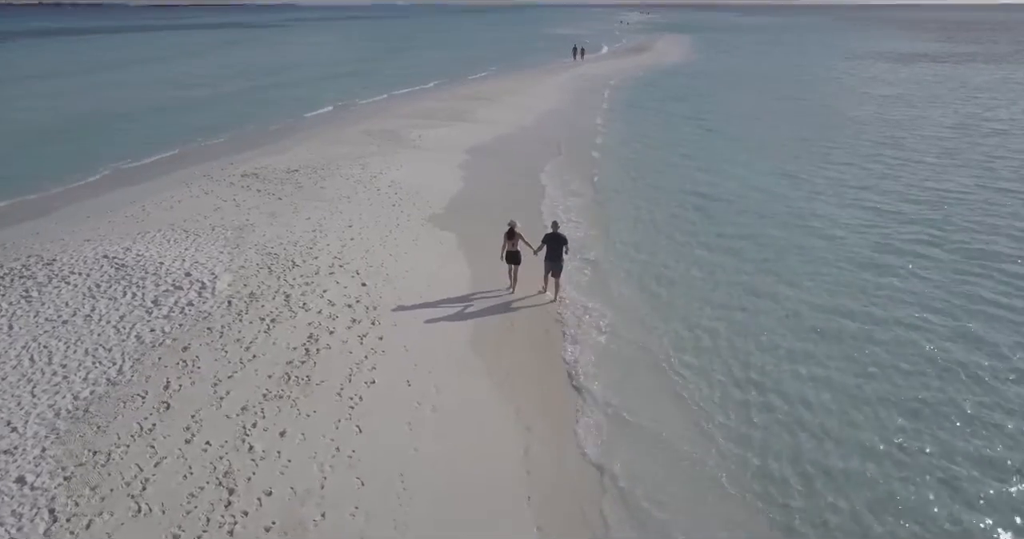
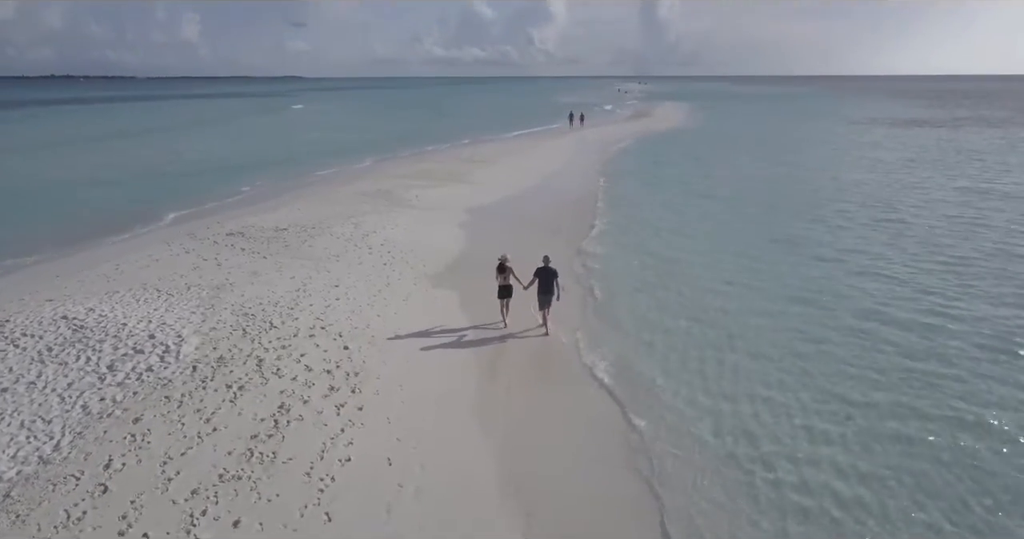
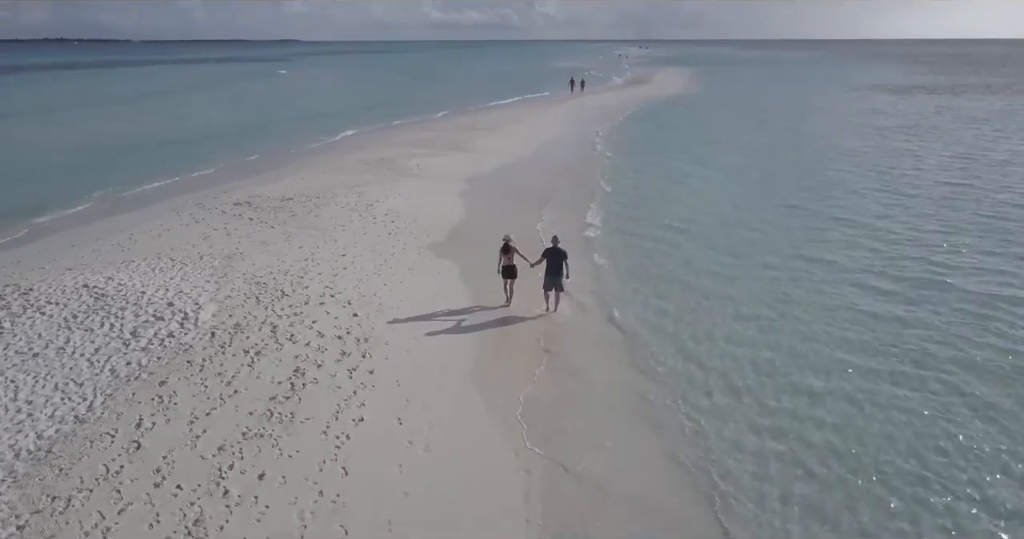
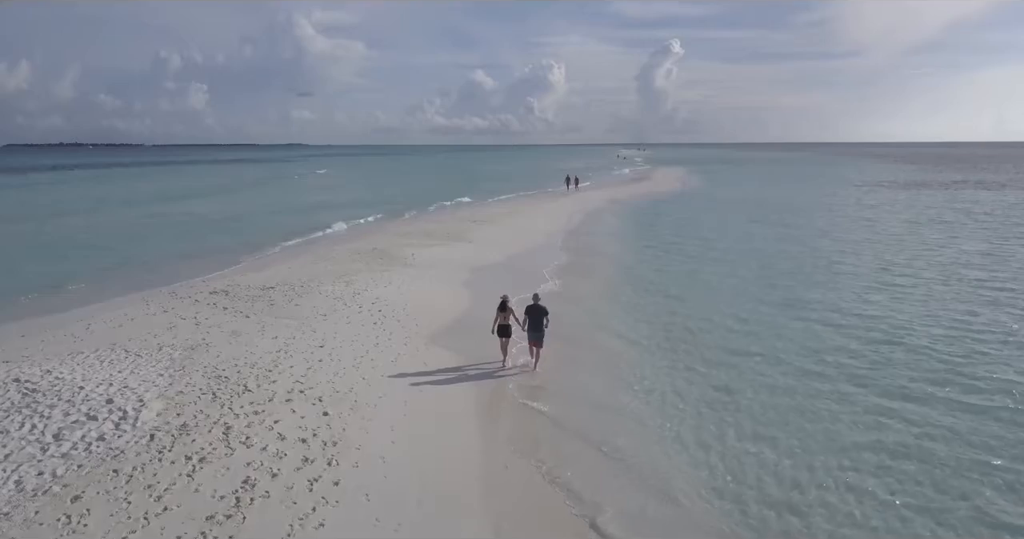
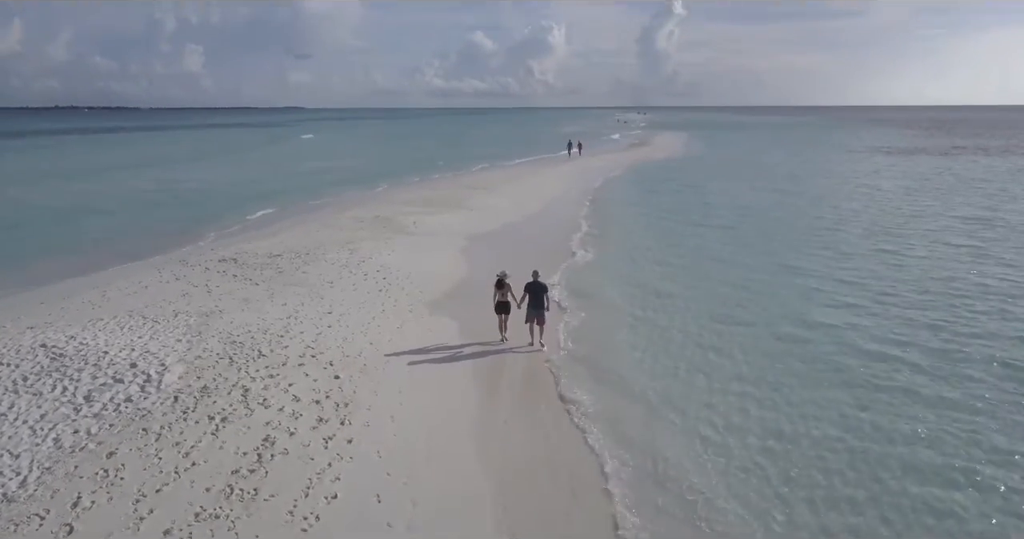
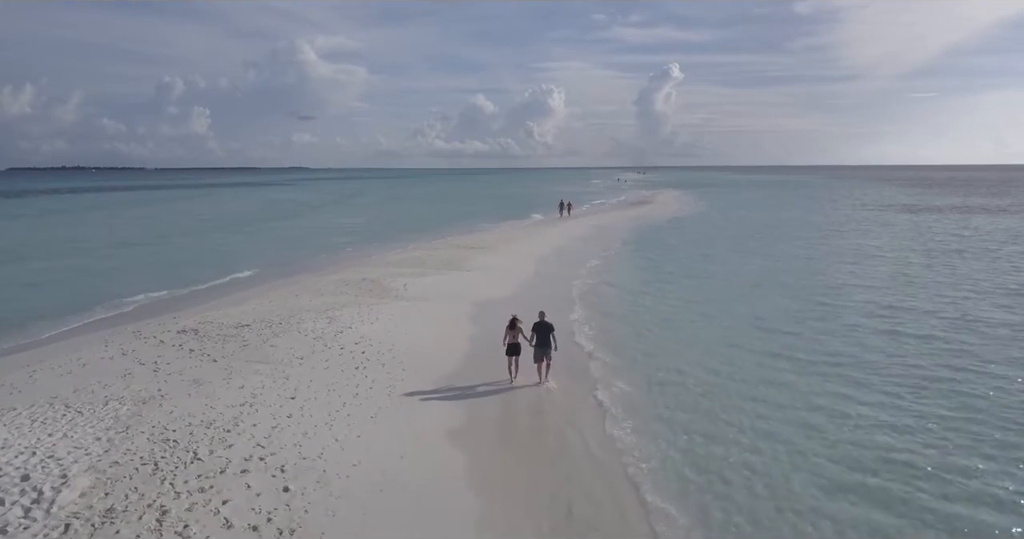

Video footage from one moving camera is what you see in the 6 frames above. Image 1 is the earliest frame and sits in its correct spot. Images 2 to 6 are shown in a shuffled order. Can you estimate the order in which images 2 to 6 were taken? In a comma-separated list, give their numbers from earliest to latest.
3, 2, 5, 4, 6
